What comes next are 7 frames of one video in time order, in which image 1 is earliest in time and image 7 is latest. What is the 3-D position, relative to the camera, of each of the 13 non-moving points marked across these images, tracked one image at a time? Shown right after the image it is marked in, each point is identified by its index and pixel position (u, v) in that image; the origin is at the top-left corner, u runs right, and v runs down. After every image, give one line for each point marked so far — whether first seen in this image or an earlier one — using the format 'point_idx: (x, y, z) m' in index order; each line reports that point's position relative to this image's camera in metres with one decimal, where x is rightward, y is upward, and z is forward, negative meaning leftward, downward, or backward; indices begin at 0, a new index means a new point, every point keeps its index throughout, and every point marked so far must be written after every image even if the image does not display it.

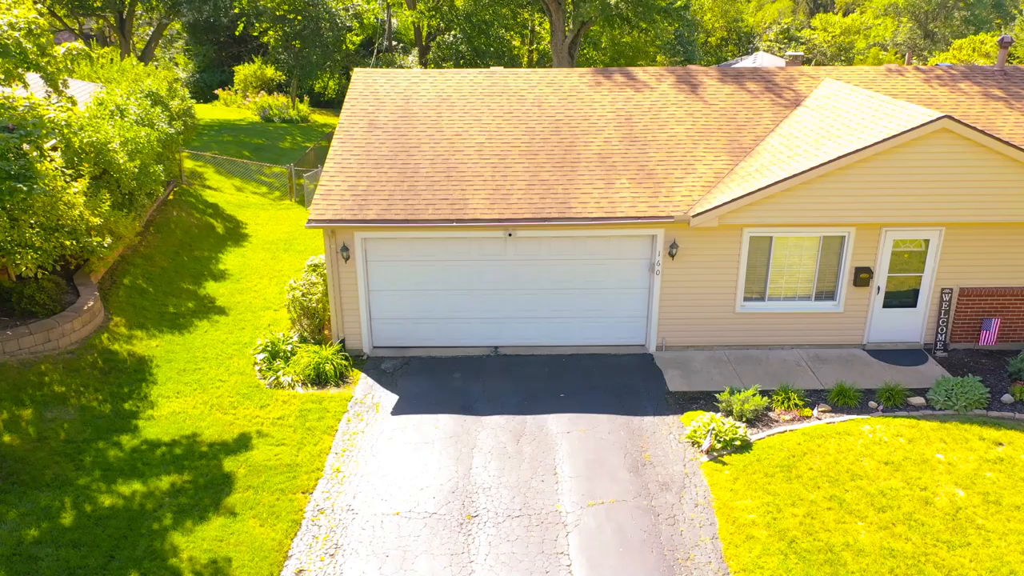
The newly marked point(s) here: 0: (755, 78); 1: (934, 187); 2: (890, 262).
0: (+4.1, +3.6, +13.5) m
1: (+5.4, +1.3, +10.0) m
2: (+5.1, +0.4, +10.7) m
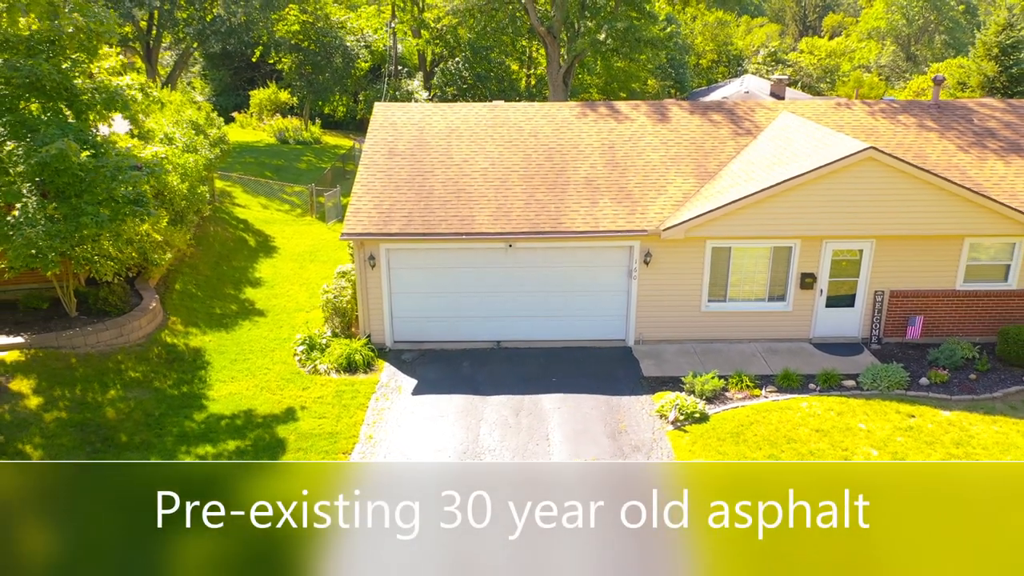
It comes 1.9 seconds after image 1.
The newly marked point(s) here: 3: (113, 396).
0: (+4.1, +3.5, +15.5) m
1: (+5.4, +1.2, +12.0) m
2: (+5.1, +0.3, +12.6) m
3: (-5.6, -1.5, +11.1) m
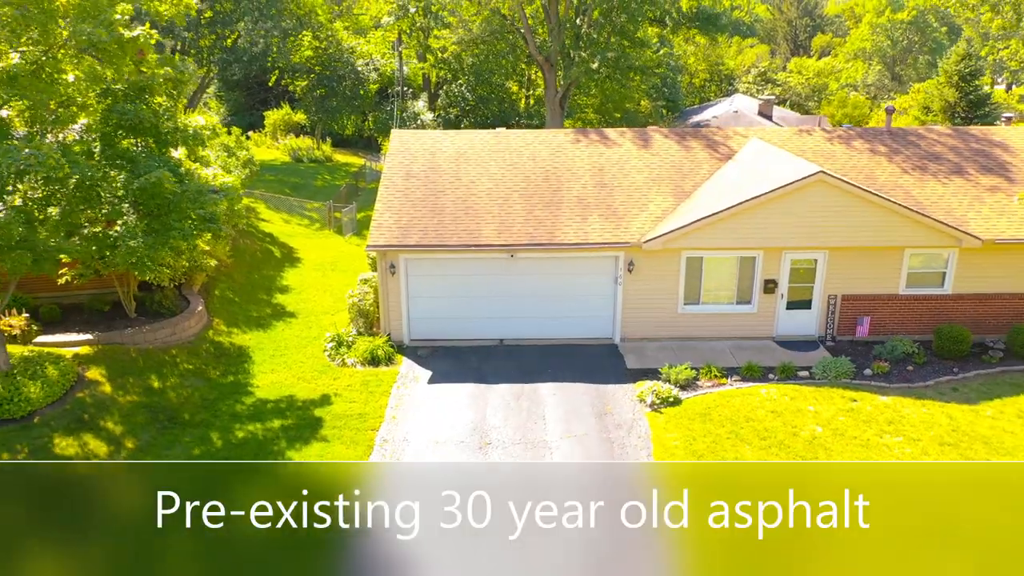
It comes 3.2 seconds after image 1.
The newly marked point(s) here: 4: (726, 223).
0: (+4.1, +3.3, +17.5) m
1: (+5.4, +1.2, +13.9) m
2: (+5.2, +0.2, +14.6) m
3: (-5.6, -1.6, +13.0) m
4: (+3.8, +1.1, +13.9) m
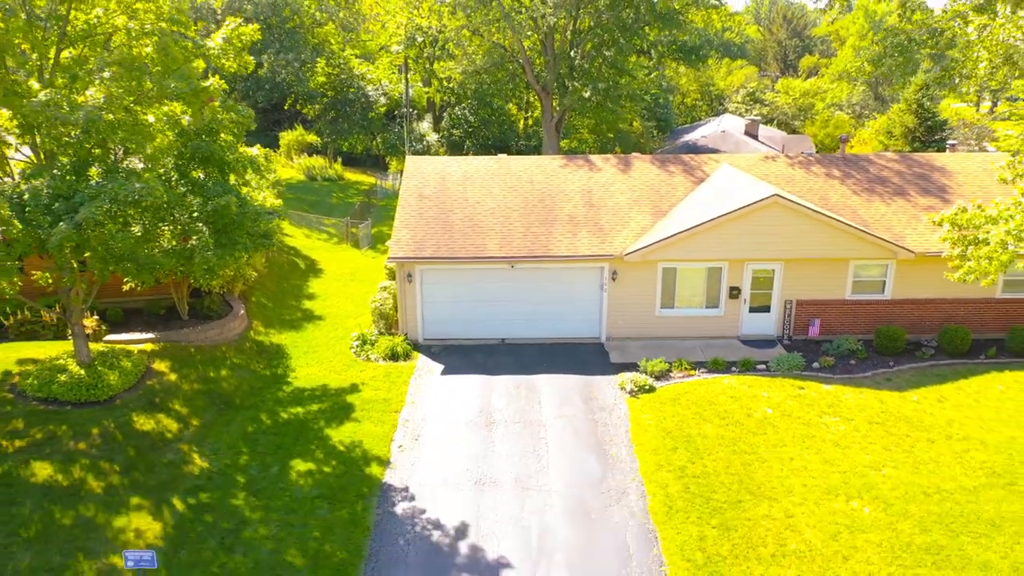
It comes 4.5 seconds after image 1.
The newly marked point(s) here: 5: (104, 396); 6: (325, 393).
0: (+4.2, +3.2, +19.9) m
1: (+5.4, +1.0, +16.2) m
2: (+5.2, +0.1, +16.9) m
3: (-5.6, -1.7, +15.3) m
4: (+3.8, +1.0, +16.2) m
5: (-7.0, -1.8, +13.5) m
6: (-3.6, -2.0, +15.0) m
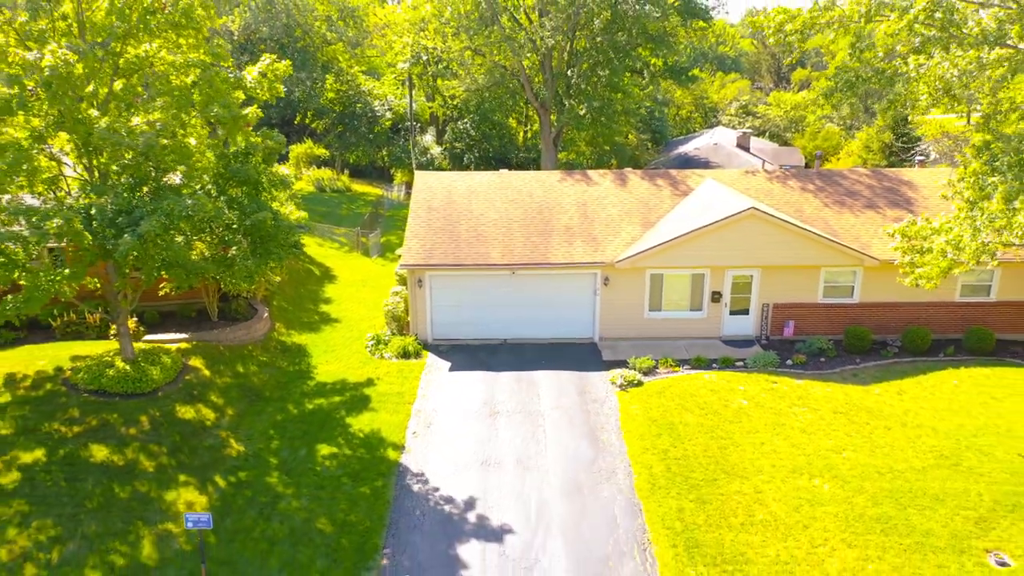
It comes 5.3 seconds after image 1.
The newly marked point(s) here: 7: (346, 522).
0: (+4.2, +3.0, +21.5) m
1: (+5.4, +0.9, +17.9) m
2: (+5.2, 0.0, +18.5) m
3: (-5.5, -1.8, +16.8) m
4: (+3.8, +0.9, +17.8) m
5: (-7.0, -1.9, +15.1) m
6: (-3.5, -2.1, +16.6) m
7: (-2.6, -3.7, +12.3) m
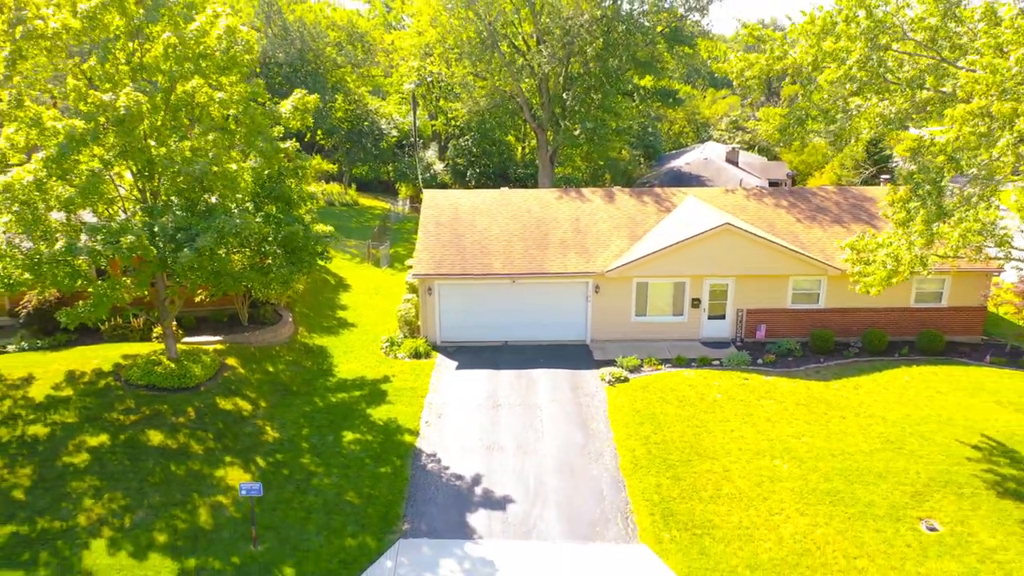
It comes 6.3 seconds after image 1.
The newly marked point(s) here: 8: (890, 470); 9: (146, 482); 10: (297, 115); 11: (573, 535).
0: (+4.2, +2.8, +23.6) m
1: (+5.4, +0.8, +20.0) m
2: (+5.2, -0.2, +20.6) m
3: (-5.5, -1.9, +18.9) m
4: (+3.8, +0.7, +19.9) m
5: (-7.0, -2.1, +17.1) m
6: (-3.5, -2.2, +18.6) m
7: (-2.6, -3.8, +14.3) m
8: (+7.3, -3.5, +15.1) m
9: (-6.6, -3.5, +14.1) m
10: (-4.8, +3.8, +17.3) m
11: (+1.0, -4.2, +13.3) m
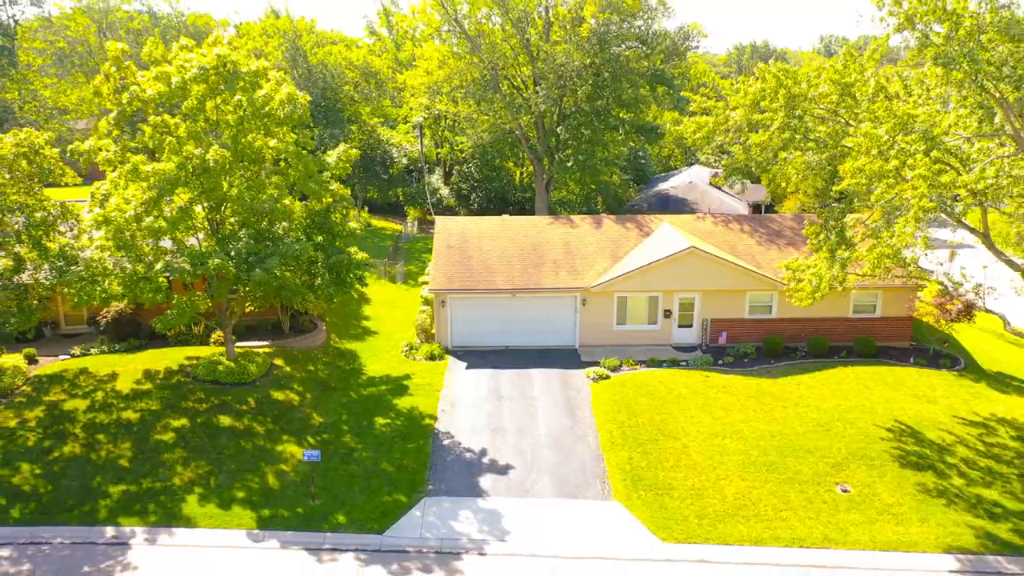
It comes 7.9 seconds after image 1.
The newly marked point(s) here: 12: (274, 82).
0: (+4.2, +2.3, +27.4) m
1: (+5.4, +0.4, +23.7) m
2: (+5.2, -0.6, +24.4) m
3: (-5.5, -2.3, +22.6) m
4: (+3.8, +0.4, +23.7) m
5: (-7.0, -2.4, +20.8) m
6: (-3.5, -2.6, +22.3) m
7: (-2.5, -4.0, +17.9) m
8: (+7.3, -3.8, +18.8) m
9: (-6.6, -3.7, +17.8) m
10: (-4.8, +3.5, +21.1) m
11: (+1.1, -4.5, +17.0) m
12: (-5.9, +5.1, +19.5) m
